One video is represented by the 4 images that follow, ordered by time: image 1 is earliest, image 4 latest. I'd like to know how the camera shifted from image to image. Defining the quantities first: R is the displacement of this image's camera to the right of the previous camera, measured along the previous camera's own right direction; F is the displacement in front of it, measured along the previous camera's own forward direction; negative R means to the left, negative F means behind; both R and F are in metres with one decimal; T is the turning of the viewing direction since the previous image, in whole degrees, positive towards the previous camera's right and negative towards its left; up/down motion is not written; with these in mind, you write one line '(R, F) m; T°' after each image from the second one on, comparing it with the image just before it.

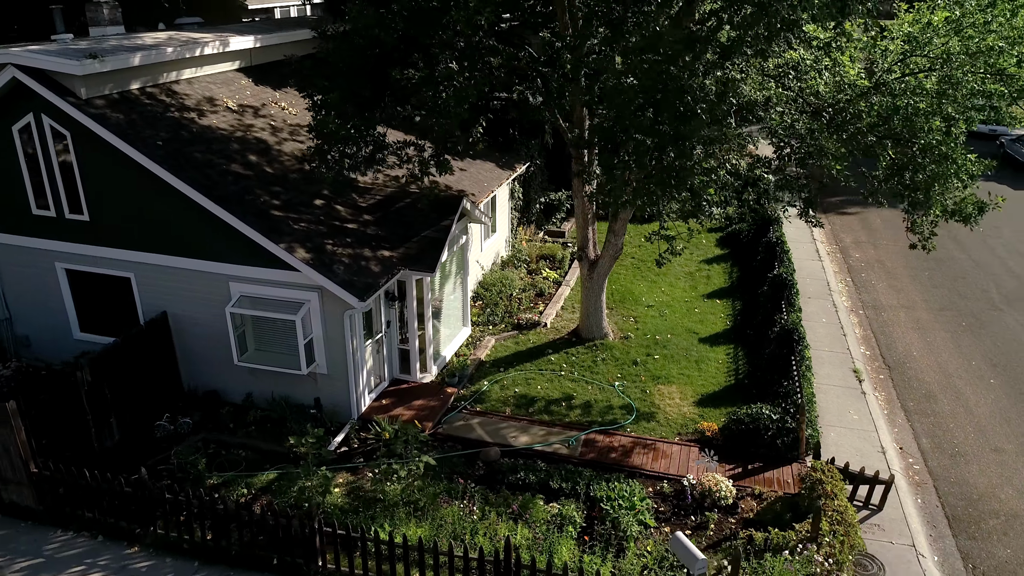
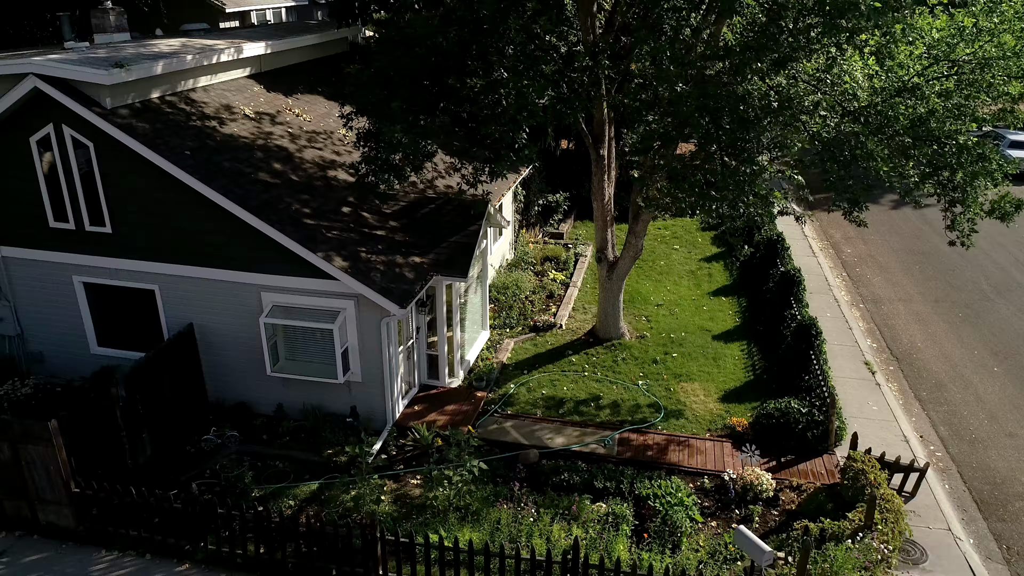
(-1.1, -0.1) m; +3°
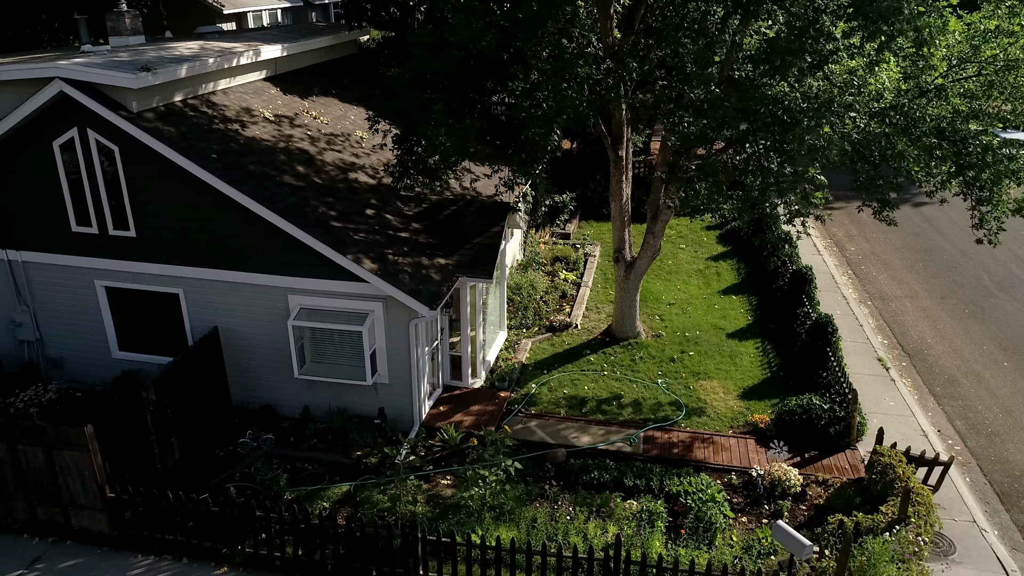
(-0.6, -0.1) m; +1°
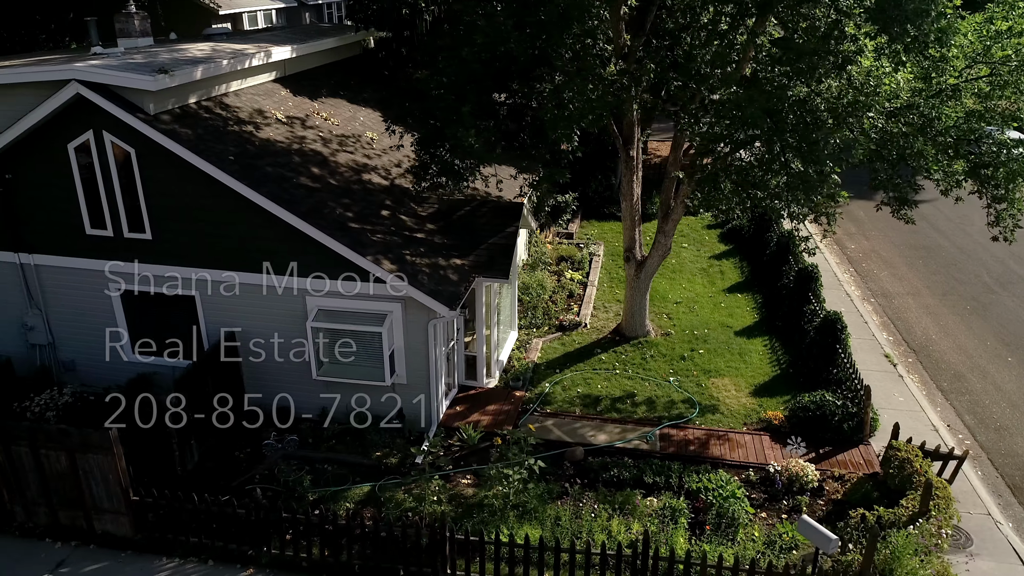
(-0.5, -0.1) m; +1°
